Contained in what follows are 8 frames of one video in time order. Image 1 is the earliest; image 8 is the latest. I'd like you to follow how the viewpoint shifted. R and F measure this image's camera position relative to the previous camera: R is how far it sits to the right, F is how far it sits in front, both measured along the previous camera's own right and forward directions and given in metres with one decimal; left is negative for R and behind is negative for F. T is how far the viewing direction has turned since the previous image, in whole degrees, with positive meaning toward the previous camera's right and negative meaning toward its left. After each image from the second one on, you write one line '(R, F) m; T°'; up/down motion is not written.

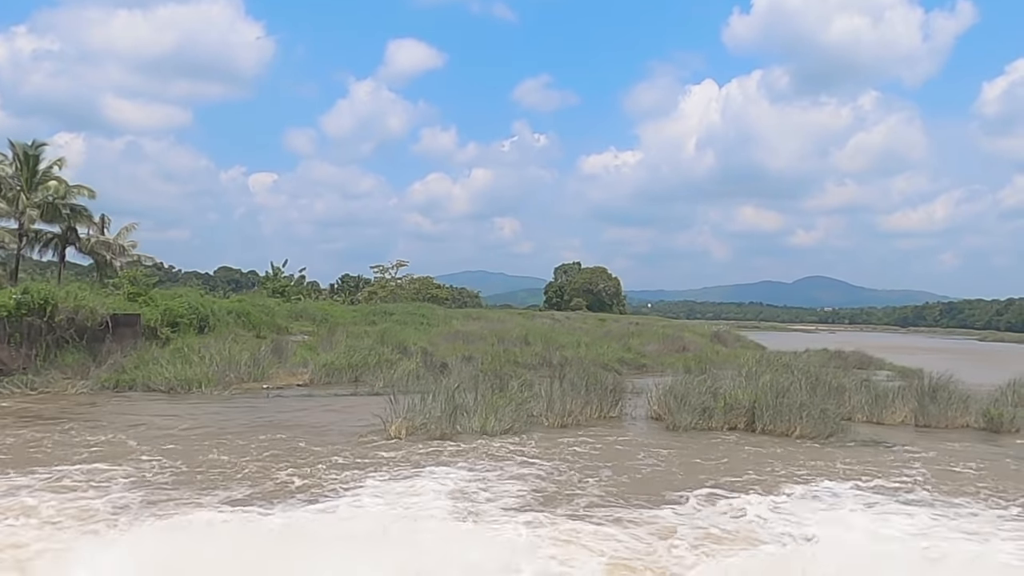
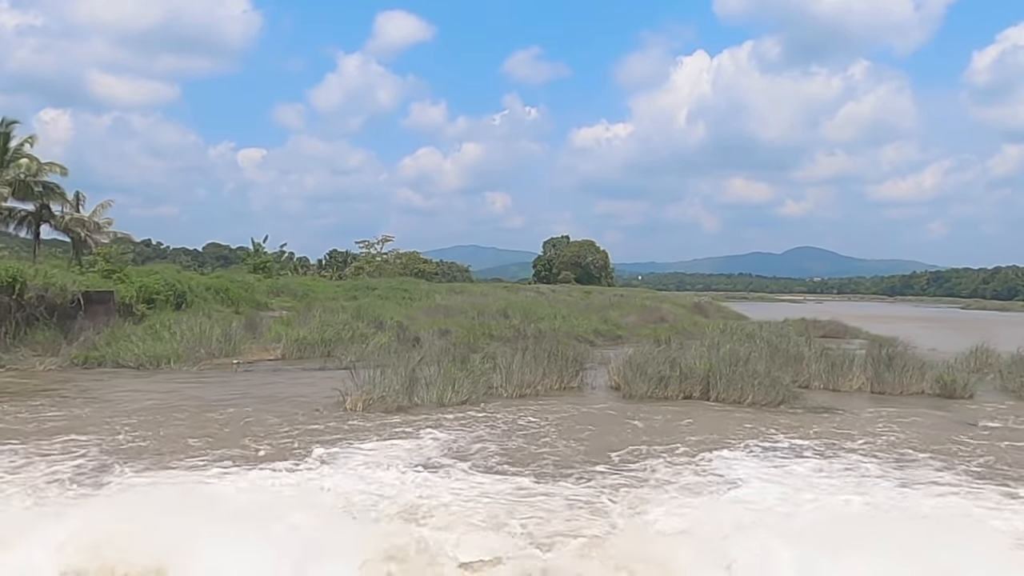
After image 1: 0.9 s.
(+0.5, -0.1) m; +1°
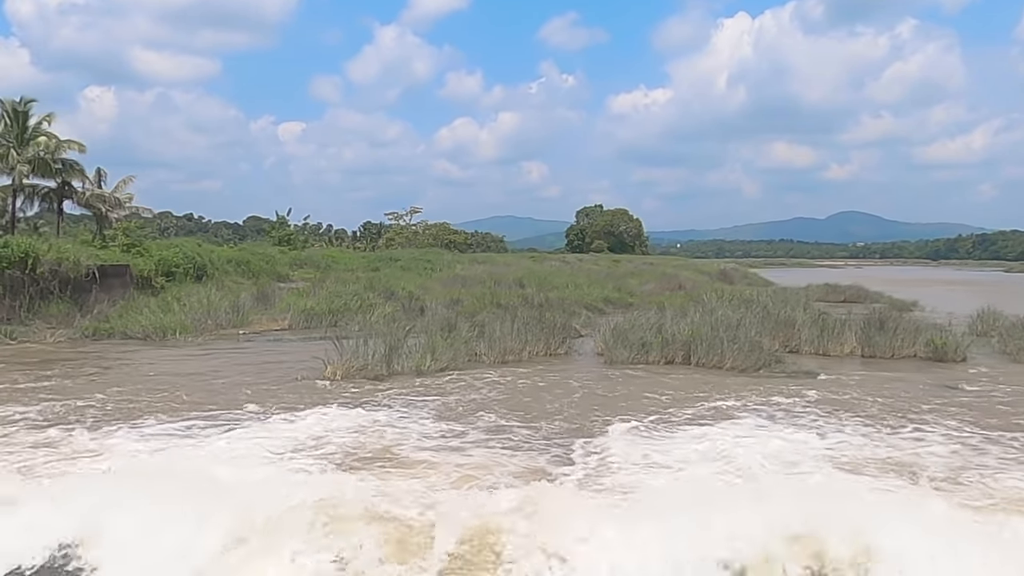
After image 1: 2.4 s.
(+0.8, -0.1) m; -3°
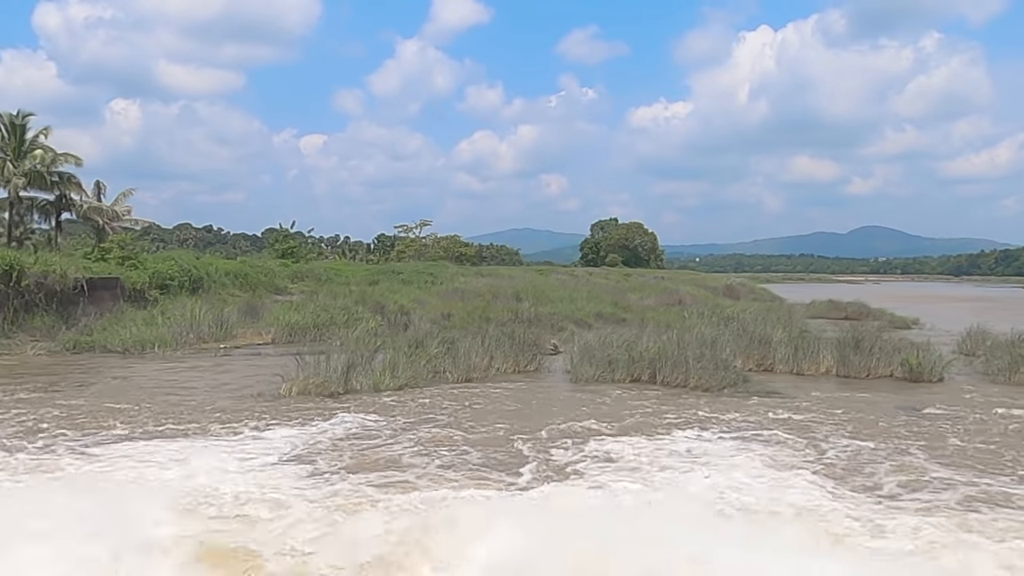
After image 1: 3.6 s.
(+0.7, +0.1) m; -1°
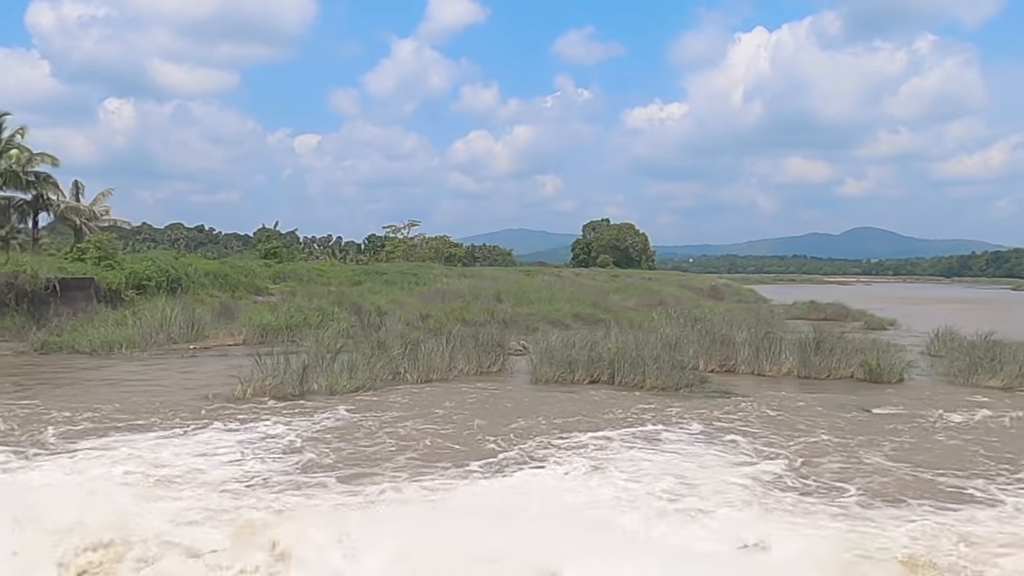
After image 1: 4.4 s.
(+0.5, 0.0) m; 0°
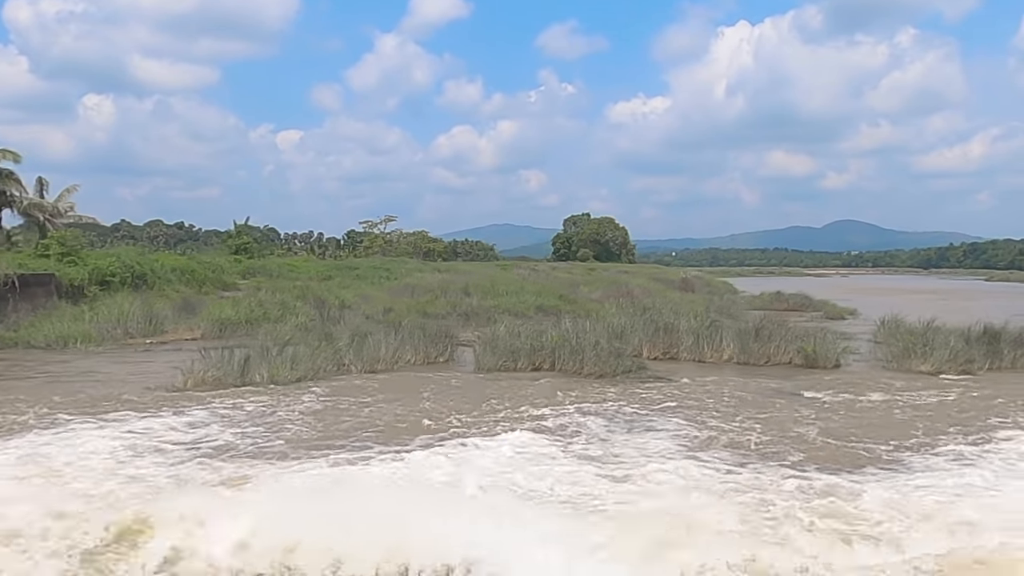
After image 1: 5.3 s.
(+0.6, -0.2) m; +1°
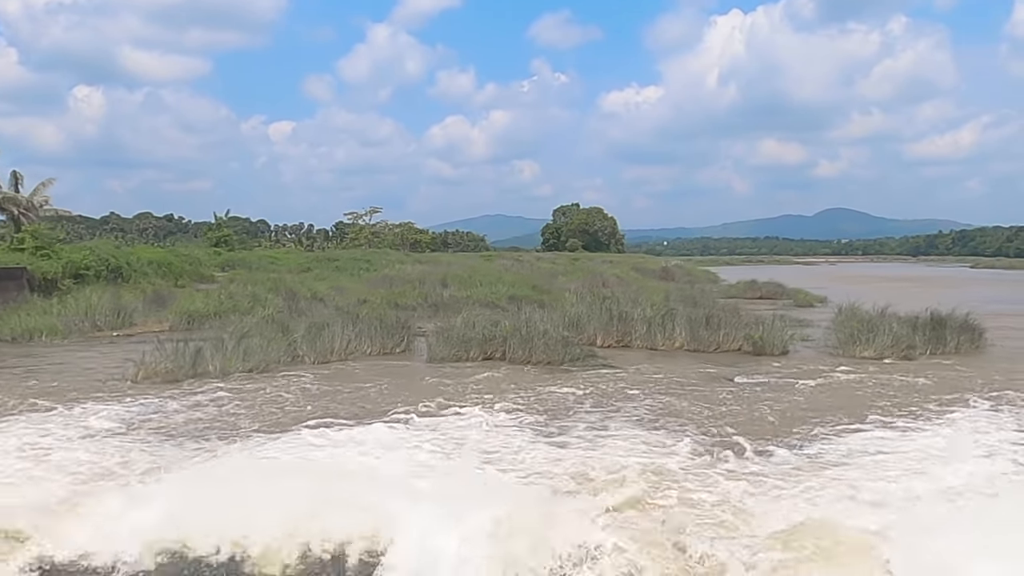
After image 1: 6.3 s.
(+0.6, -0.2) m; +1°
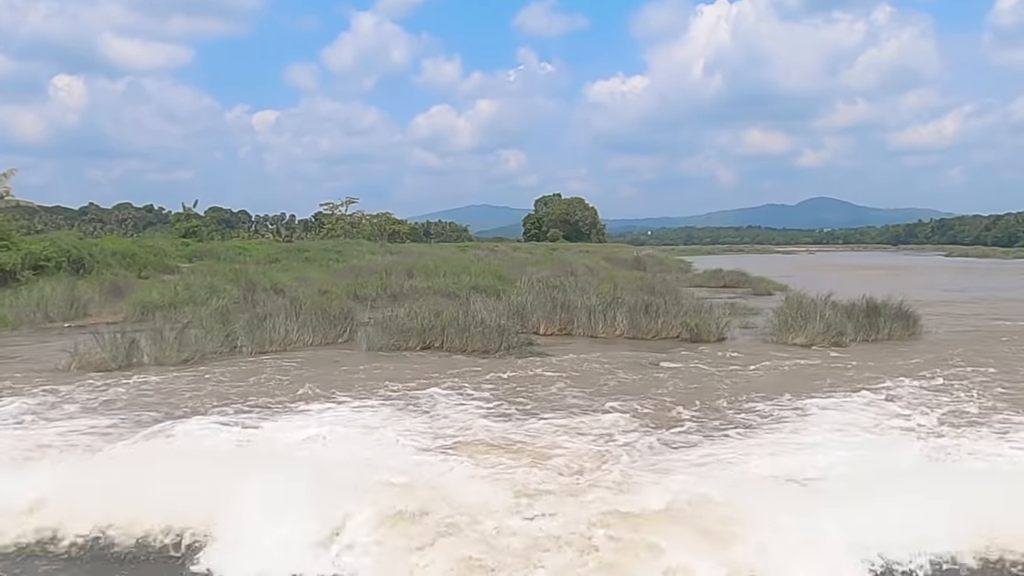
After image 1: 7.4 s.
(+0.7, -0.2) m; +1°
